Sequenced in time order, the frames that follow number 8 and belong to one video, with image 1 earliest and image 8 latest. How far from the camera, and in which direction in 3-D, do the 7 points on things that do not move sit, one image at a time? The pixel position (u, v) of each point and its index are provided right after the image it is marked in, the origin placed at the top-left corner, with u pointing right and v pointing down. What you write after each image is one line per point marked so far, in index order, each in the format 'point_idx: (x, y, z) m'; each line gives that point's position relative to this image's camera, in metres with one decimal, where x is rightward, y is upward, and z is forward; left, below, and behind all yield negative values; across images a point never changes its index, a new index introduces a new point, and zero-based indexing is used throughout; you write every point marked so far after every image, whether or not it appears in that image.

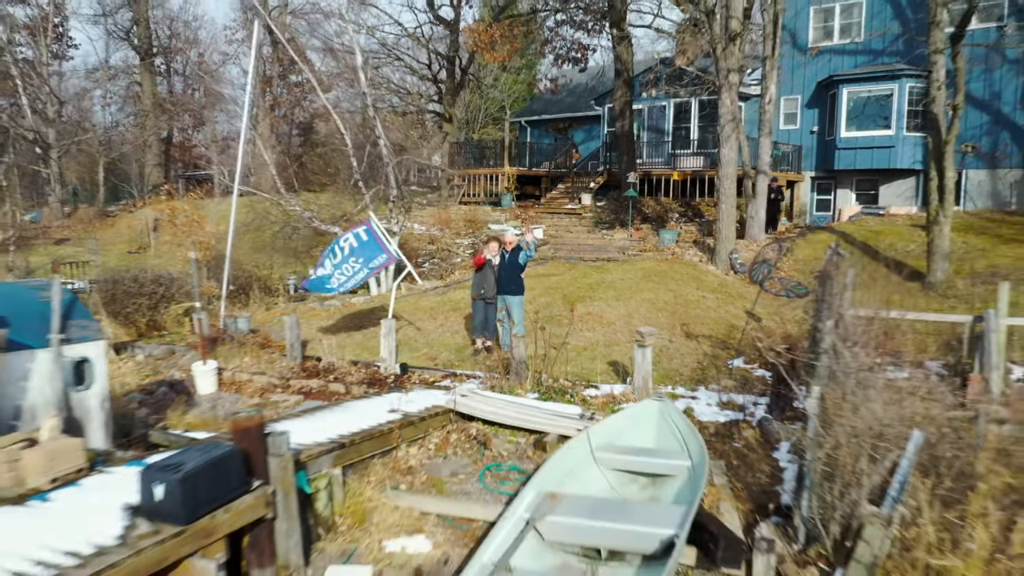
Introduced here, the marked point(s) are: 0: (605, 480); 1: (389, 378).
0: (+0.9, -1.7, +5.2) m
1: (-1.6, -1.2, +7.8) m
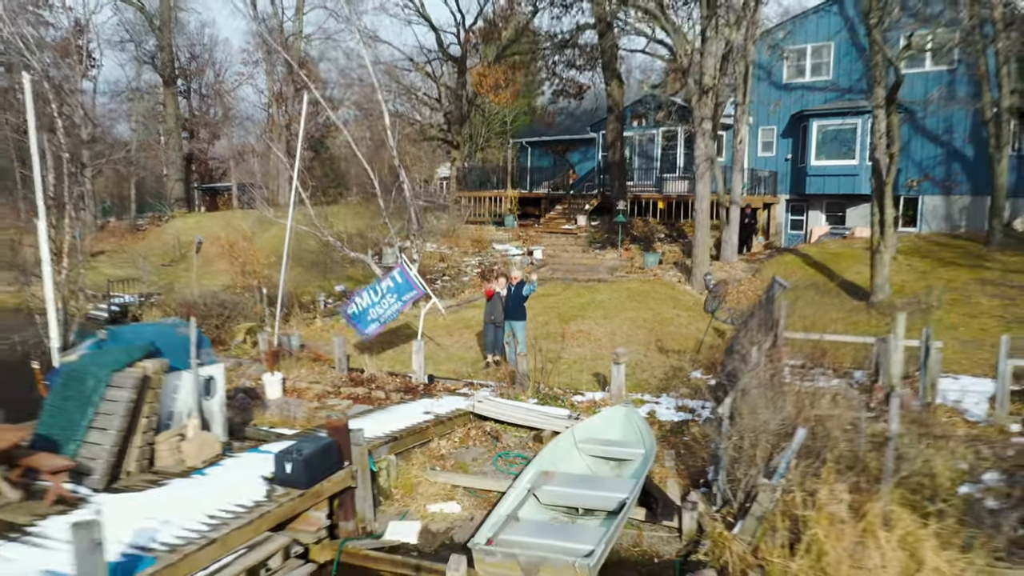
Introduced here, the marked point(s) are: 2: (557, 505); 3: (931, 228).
0: (+0.9, -2.2, +7.3) m
1: (-1.6, -1.7, +9.8) m
2: (+0.5, -2.5, +6.5) m
3: (+14.5, +2.1, +19.5) m
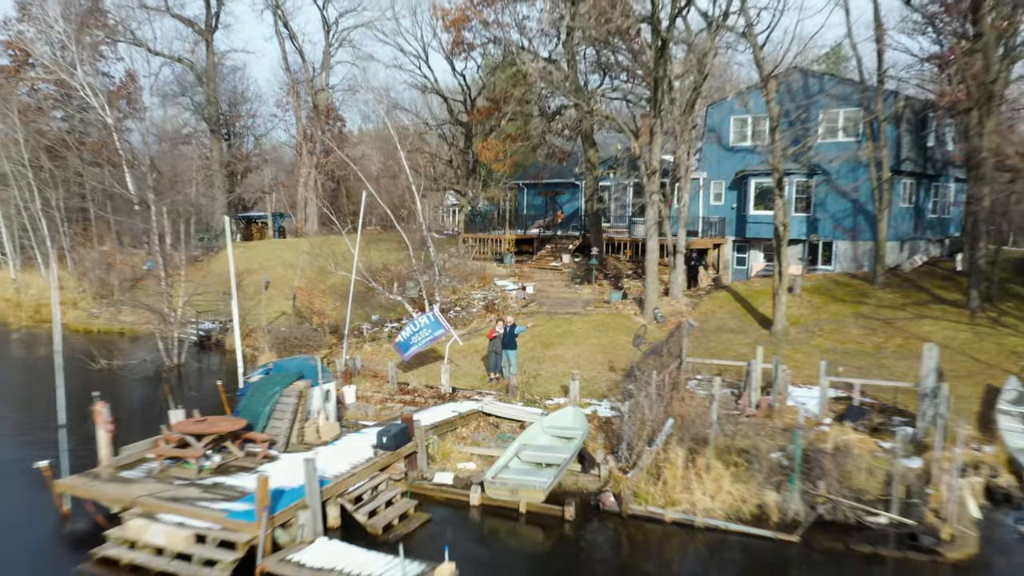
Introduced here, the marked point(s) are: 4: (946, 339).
0: (+0.8, -3.3, +12.4) m
1: (-1.7, -2.8, +15.0) m
2: (+0.4, -3.6, +11.6) m
3: (+14.4, +0.9, +24.6) m
4: (+13.8, -1.6, +17.8) m
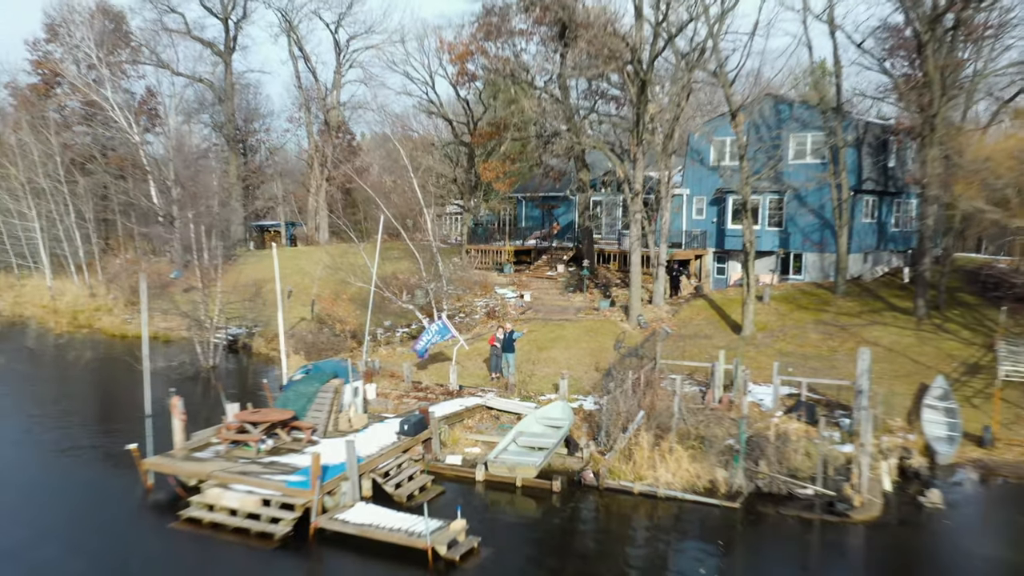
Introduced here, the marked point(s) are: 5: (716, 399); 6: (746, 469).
0: (+0.7, -3.6, +14.9) m
1: (-1.7, -3.2, +17.4) m
2: (+0.3, -4.0, +14.1) m
3: (+14.3, +0.6, +27.0) m
4: (+13.8, -1.9, +20.3) m
5: (+5.8, -3.1, +16.1) m
6: (+5.5, -4.3, +13.3) m
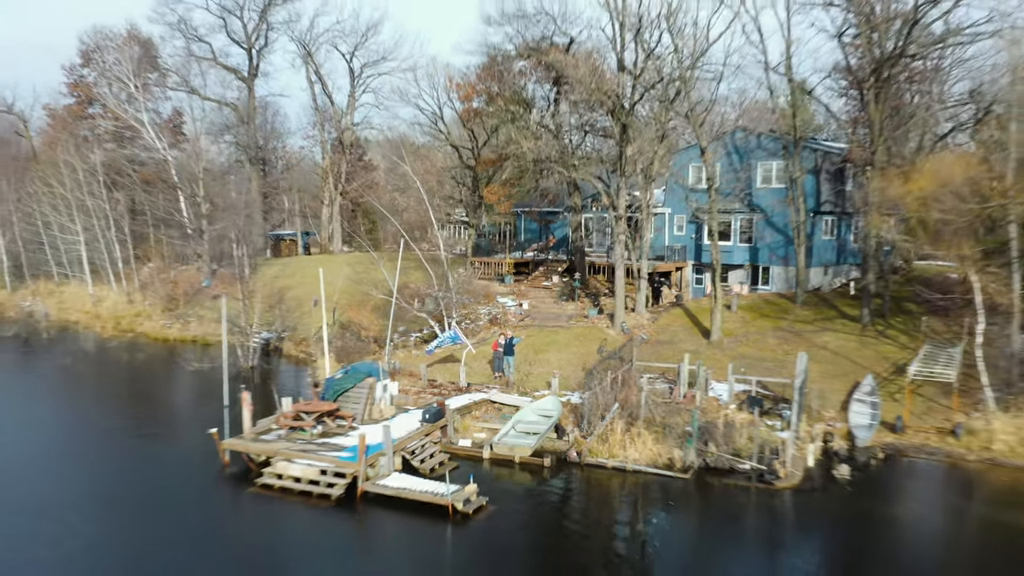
0: (+0.7, -4.2, +18.3) m
1: (-1.7, -3.7, +20.9) m
2: (+0.3, -4.5, +17.6) m
3: (+14.3, +0.1, +30.5) m
4: (+13.8, -2.5, +23.7) m
5: (+5.8, -3.6, +19.5) m
6: (+5.5, -4.8, +16.7) m
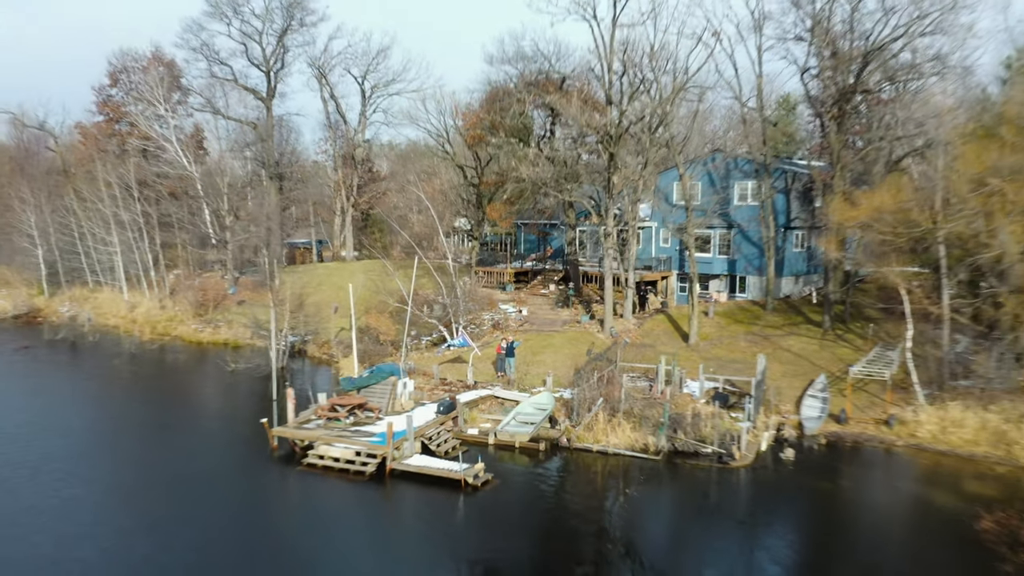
0: (+0.8, -4.6, +21.5) m
1: (-1.7, -4.2, +24.1) m
2: (+0.4, -5.0, +20.8) m
3: (+14.4, -0.4, +33.7) m
4: (+13.8, -2.9, +26.9) m
5: (+5.8, -4.1, +22.7) m
6: (+5.5, -5.2, +20.0) m
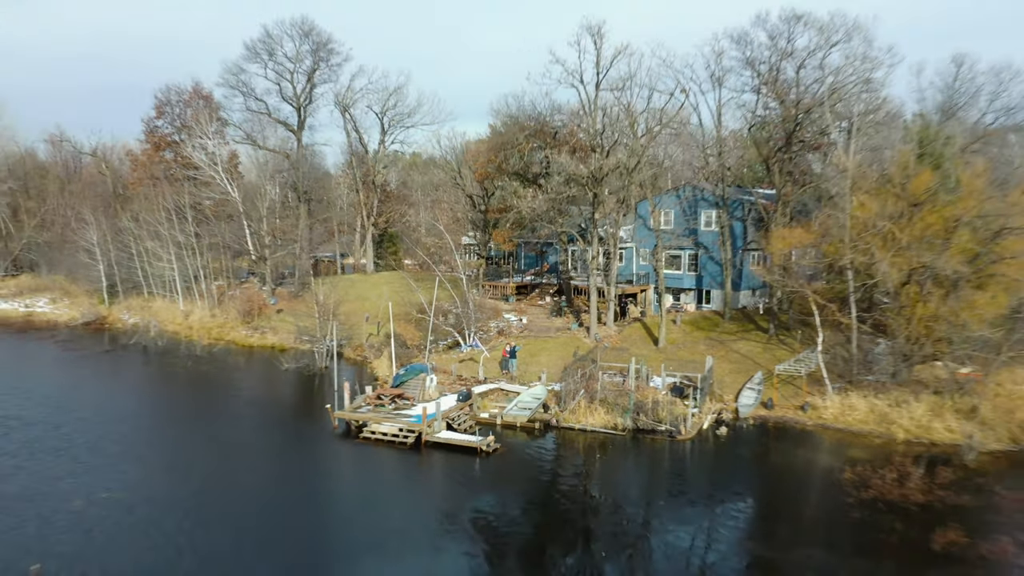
0: (+0.9, -5.5, +27.9) m
1: (-1.6, -5.0, +30.5) m
2: (+0.5, -5.8, +27.2) m
3: (+14.5, -1.2, +40.0) m
4: (+13.9, -3.7, +33.3) m
5: (+5.9, -4.9, +29.1) m
6: (+5.6, -6.1, +26.3) m
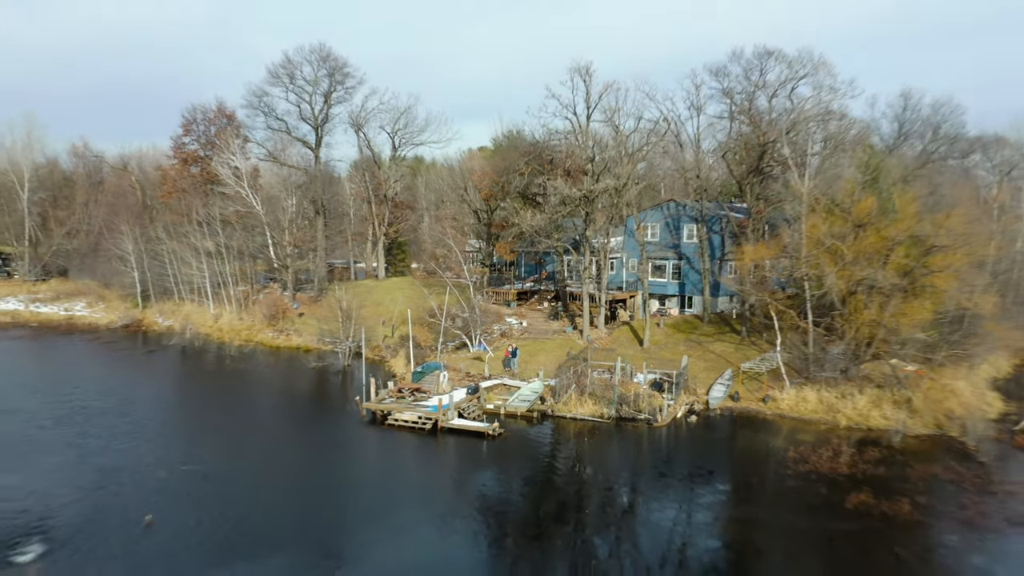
0: (+1.0, -6.0, +32.4) m
1: (-1.5, -5.5, +35.0) m
2: (+0.6, -6.3, +31.6) m
3: (+14.6, -1.7, +44.5) m
4: (+14.0, -4.2, +37.8) m
5: (+6.0, -5.4, +33.6) m
6: (+5.7, -6.6, +30.8) m
